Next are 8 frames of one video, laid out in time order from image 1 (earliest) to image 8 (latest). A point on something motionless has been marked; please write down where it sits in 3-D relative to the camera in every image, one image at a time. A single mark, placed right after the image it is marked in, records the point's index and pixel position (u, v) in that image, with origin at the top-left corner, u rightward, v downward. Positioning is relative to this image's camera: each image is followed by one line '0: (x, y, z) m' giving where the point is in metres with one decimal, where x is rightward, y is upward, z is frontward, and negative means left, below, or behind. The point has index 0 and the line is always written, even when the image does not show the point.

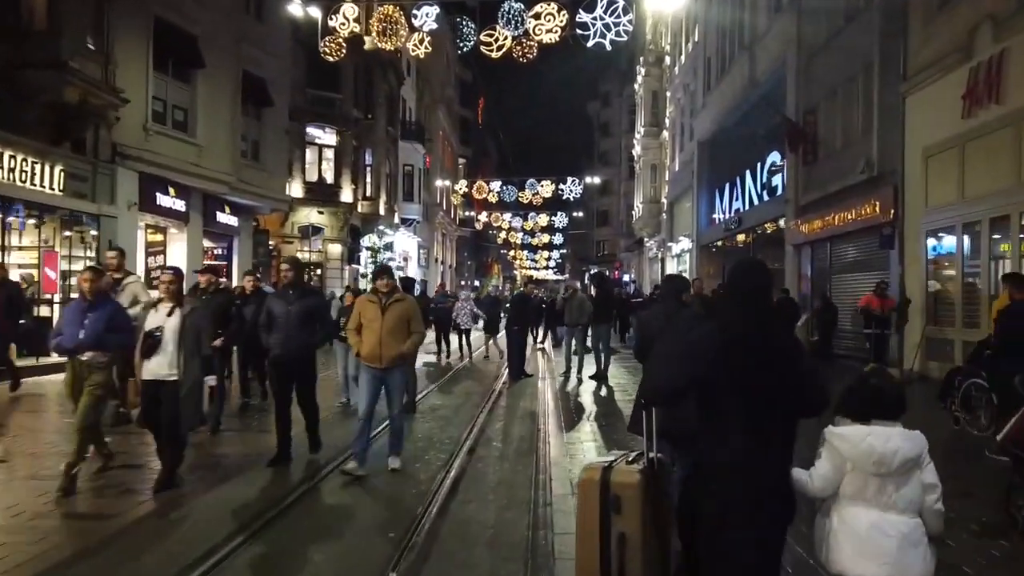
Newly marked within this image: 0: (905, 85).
0: (+9.5, +5.0, +18.3) m
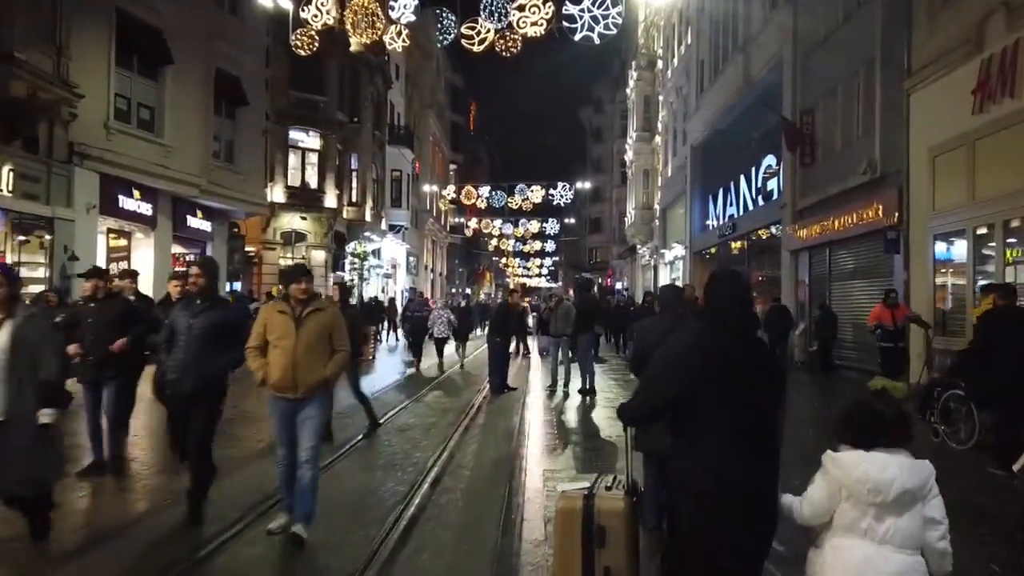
0: (+9.1, +4.8, +17.3) m
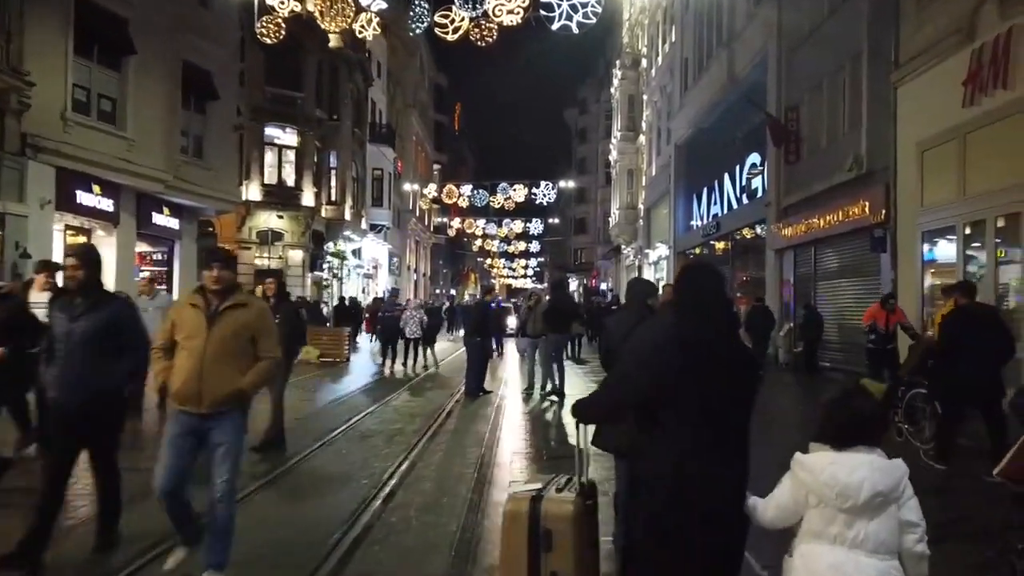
0: (+8.6, +4.8, +16.8) m
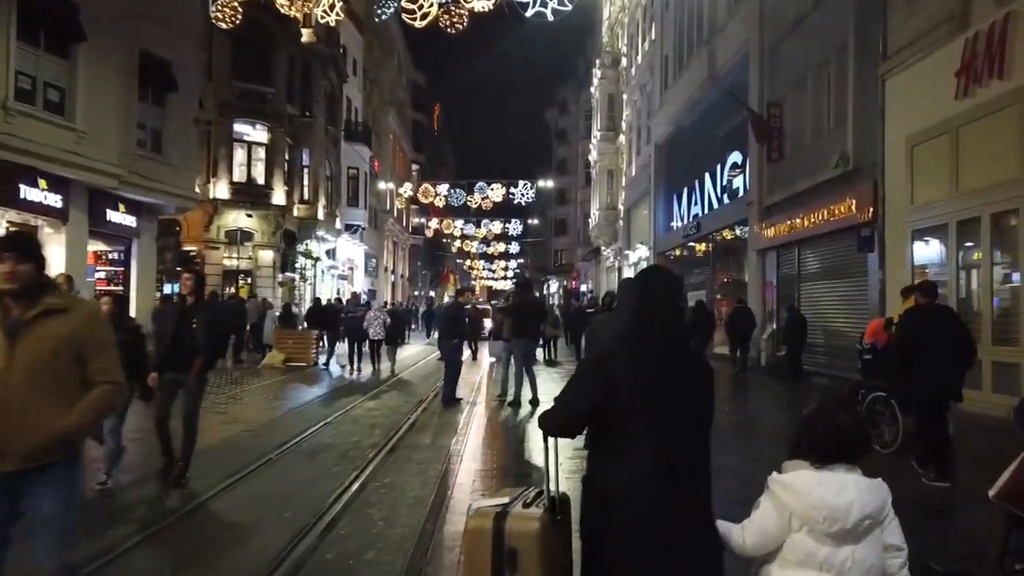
0: (+8.0, +4.8, +16.1) m
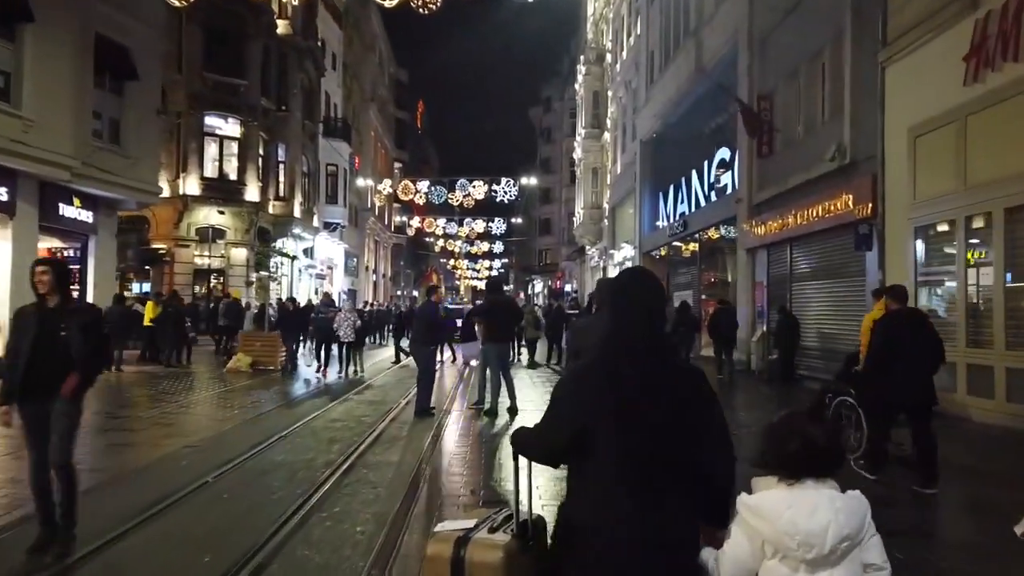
0: (+7.5, +4.8, +15.2) m
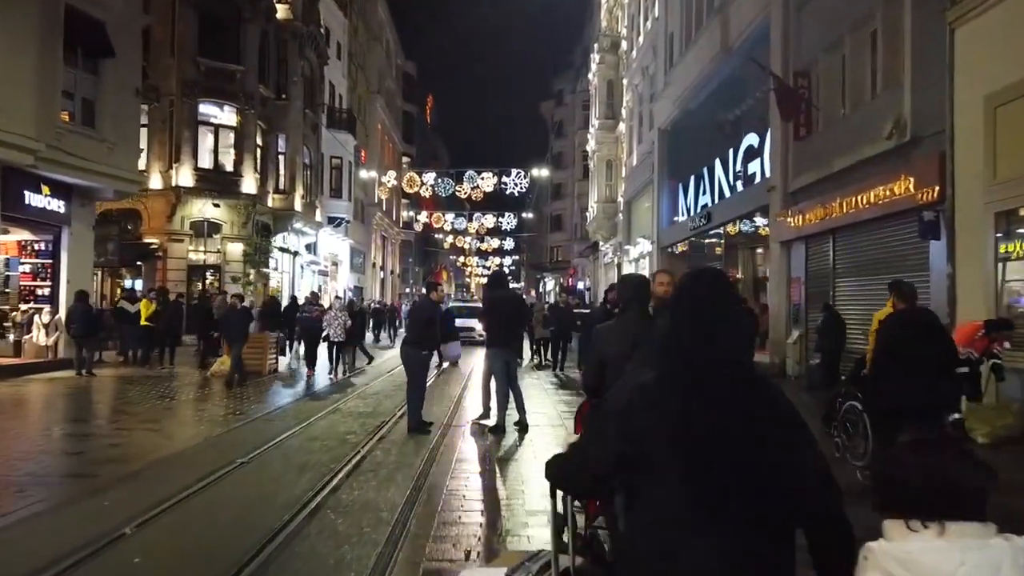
0: (+7.7, +4.9, +13.1) m
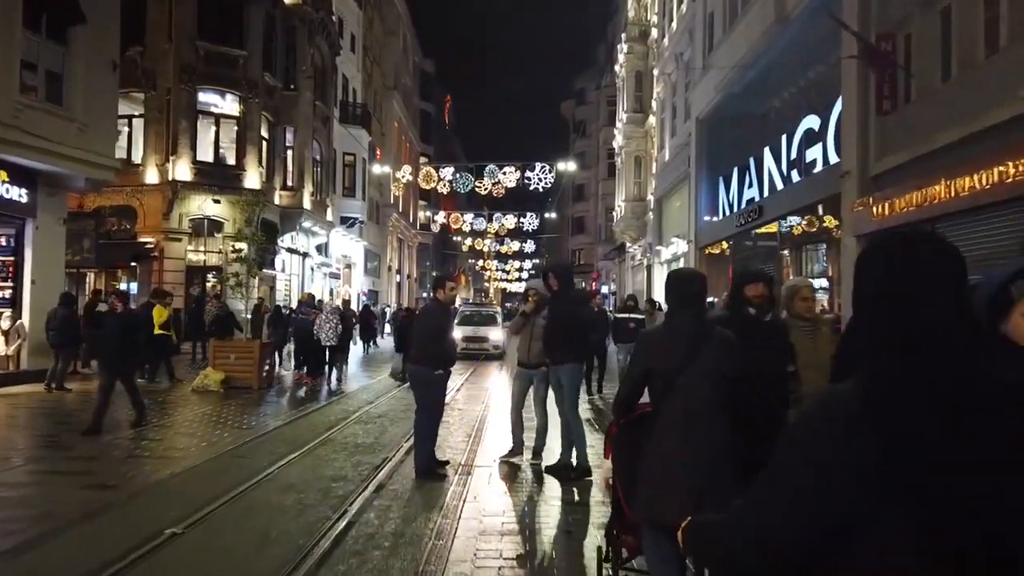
0: (+8.2, +4.9, +10.0) m
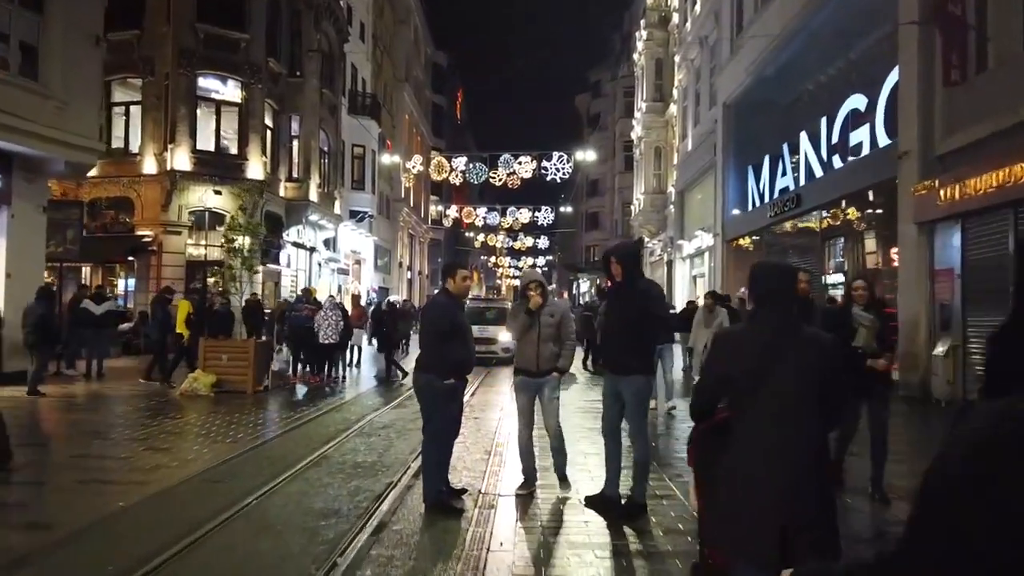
0: (+8.6, +5.0, +8.1) m
